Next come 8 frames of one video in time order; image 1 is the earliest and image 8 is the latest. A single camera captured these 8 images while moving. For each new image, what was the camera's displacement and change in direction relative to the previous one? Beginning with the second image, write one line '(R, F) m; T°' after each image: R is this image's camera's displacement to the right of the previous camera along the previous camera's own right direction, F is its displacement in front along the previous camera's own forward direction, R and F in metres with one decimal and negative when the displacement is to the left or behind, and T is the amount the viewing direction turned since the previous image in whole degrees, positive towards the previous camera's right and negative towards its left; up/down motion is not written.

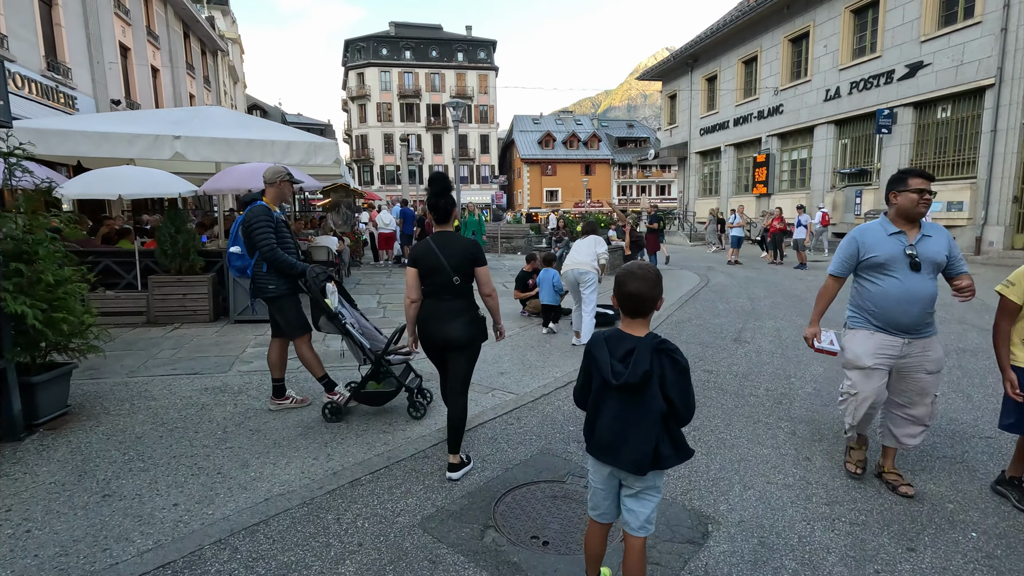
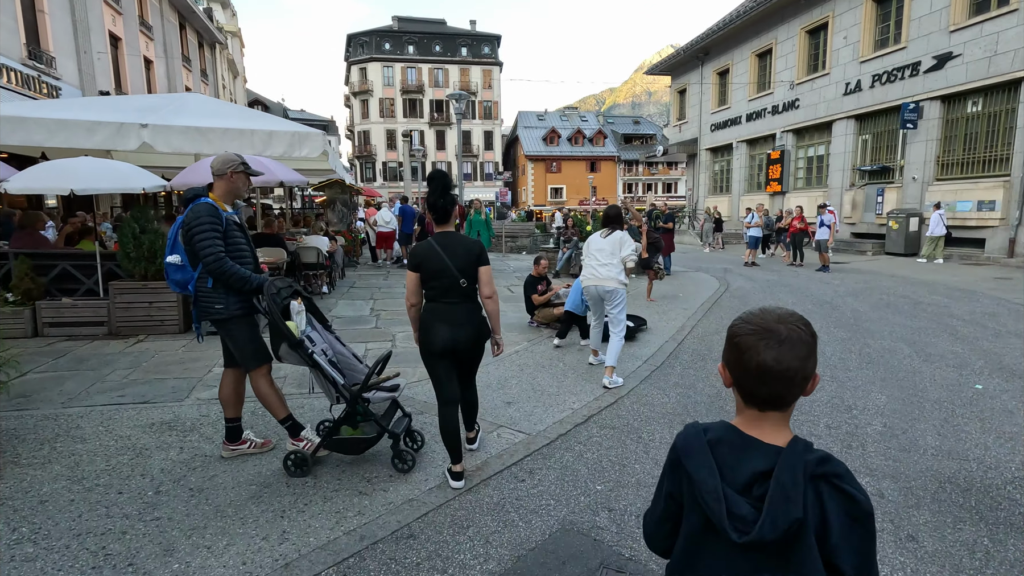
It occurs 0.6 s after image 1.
(-0.1, +0.8) m; 0°
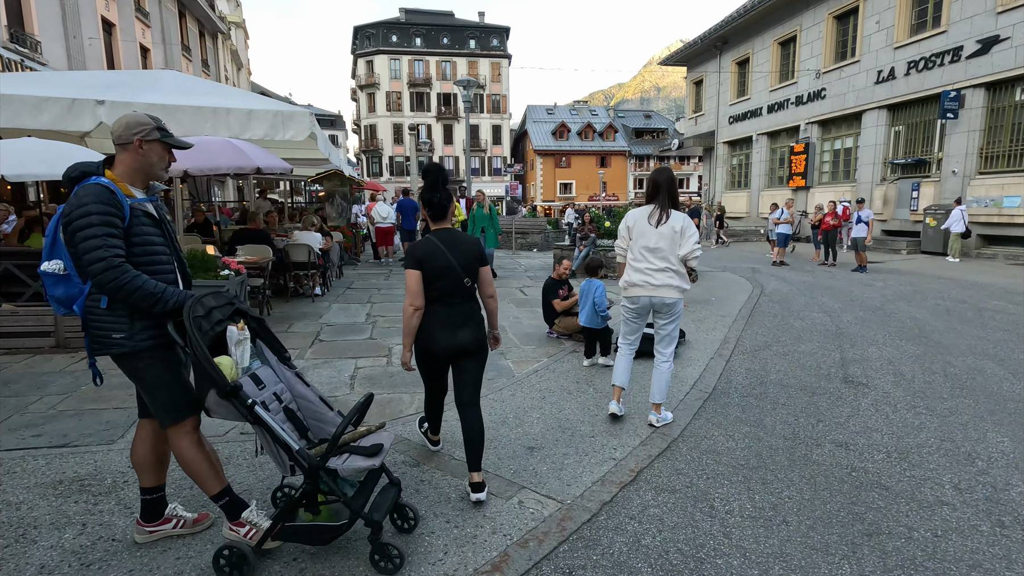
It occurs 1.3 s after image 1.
(-0.1, +1.0) m; -1°
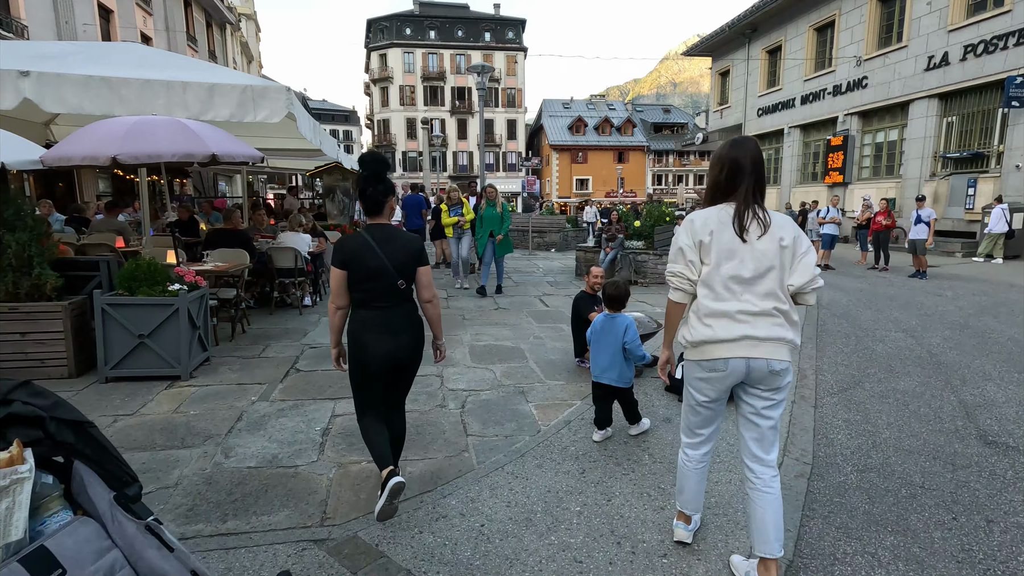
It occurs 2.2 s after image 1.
(-0.1, +1.2) m; -1°
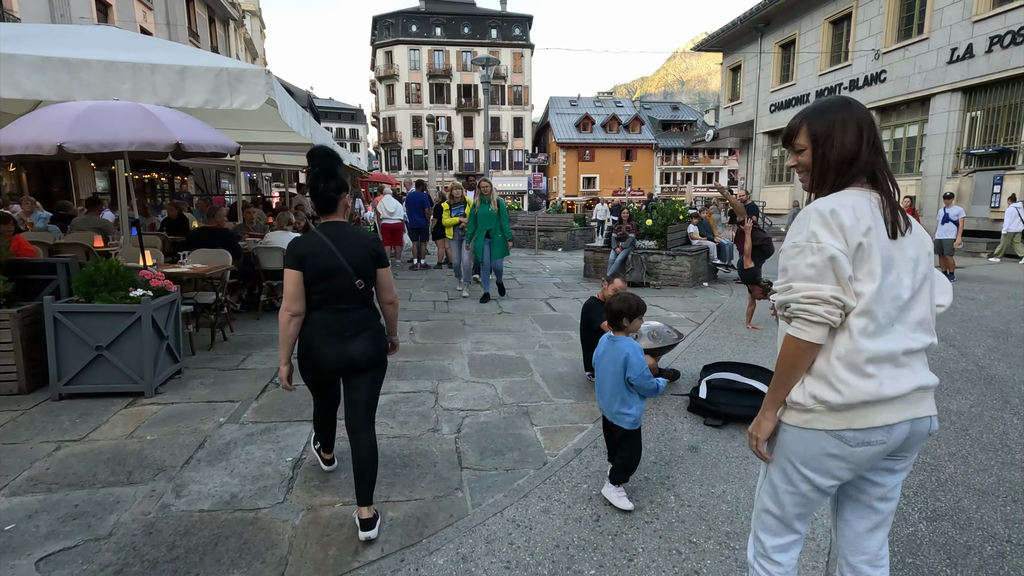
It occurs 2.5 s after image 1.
(0.0, +0.5) m; -1°
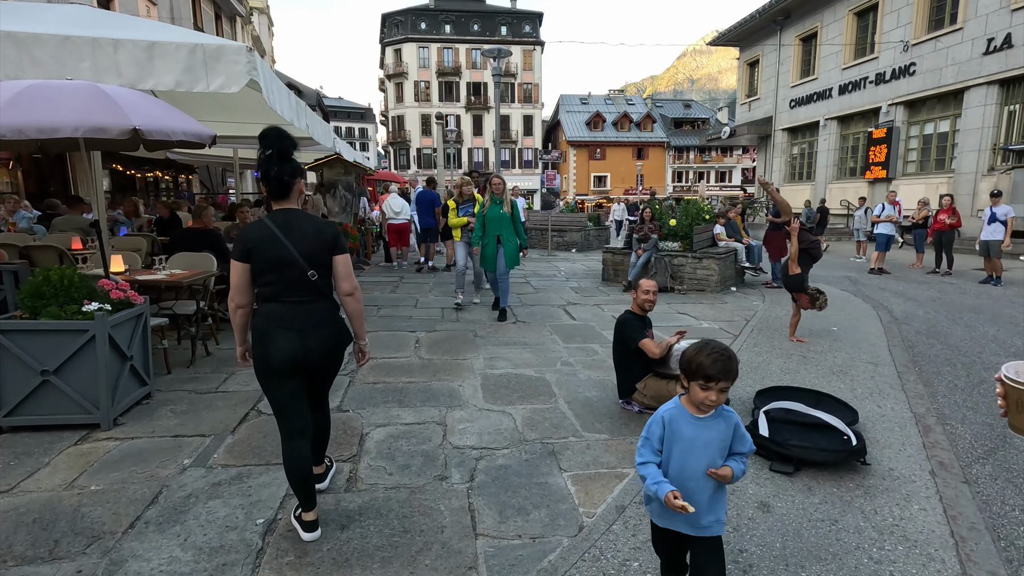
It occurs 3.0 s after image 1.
(-0.1, +0.7) m; -1°
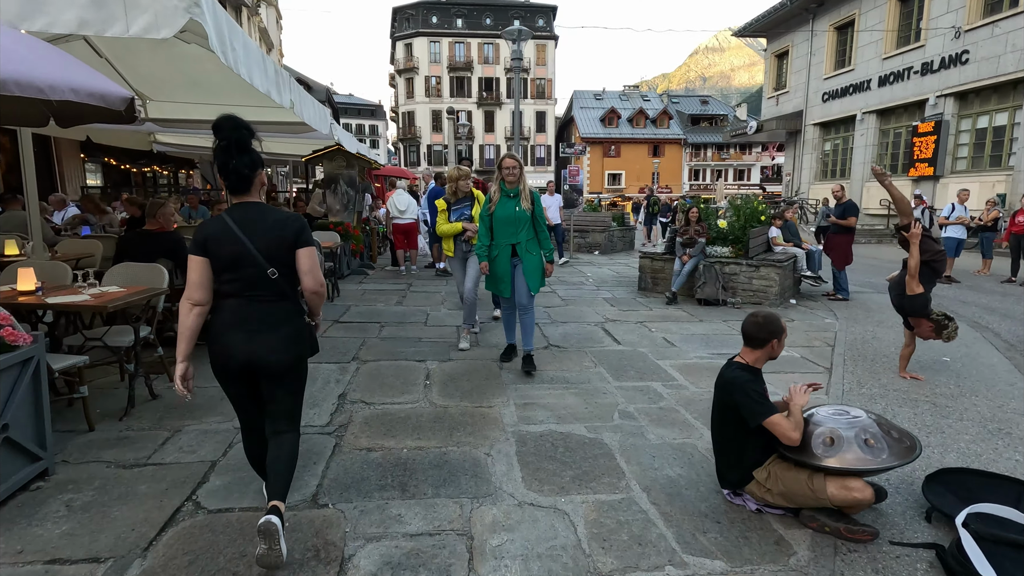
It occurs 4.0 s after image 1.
(-0.2, +1.3) m; -1°
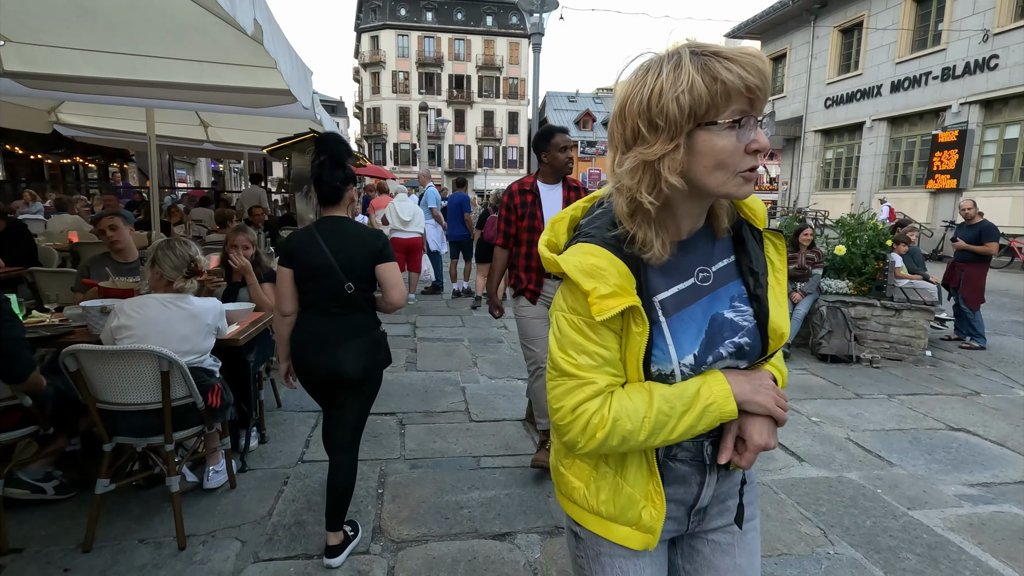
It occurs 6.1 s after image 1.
(-1.0, +2.4) m; +4°
